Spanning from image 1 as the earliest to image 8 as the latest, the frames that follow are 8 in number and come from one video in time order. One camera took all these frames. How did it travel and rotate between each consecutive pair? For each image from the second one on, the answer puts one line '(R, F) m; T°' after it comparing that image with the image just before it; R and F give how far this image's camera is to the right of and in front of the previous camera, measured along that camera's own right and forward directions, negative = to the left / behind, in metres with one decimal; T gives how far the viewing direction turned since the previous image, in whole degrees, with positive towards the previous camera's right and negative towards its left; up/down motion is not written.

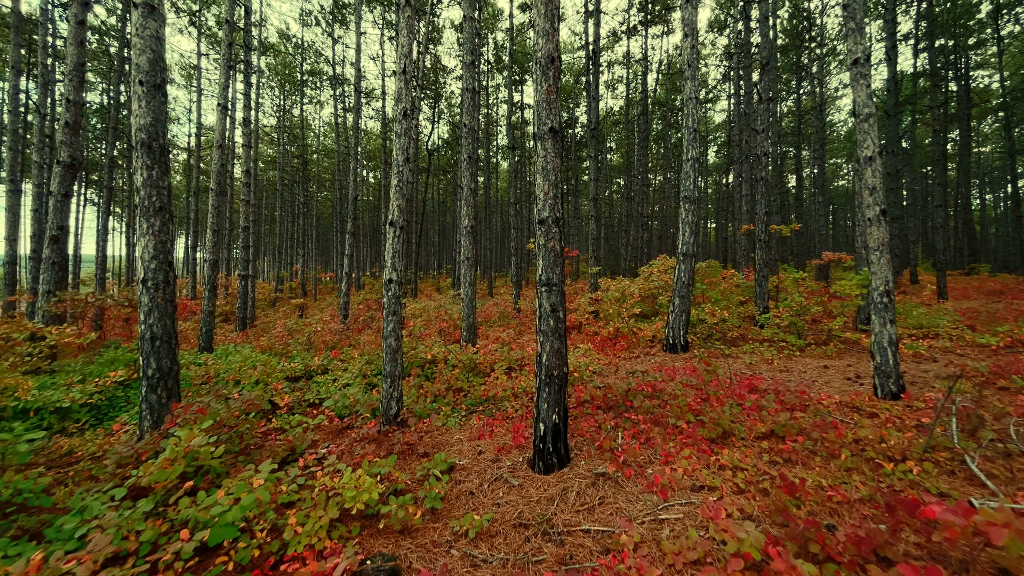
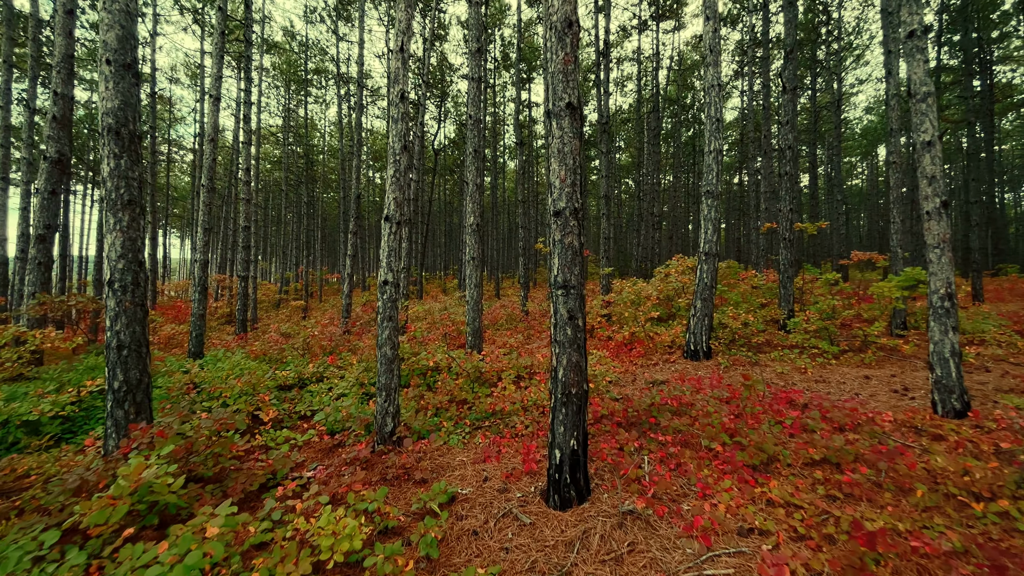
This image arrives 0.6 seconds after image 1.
(0.0, +0.6) m; -1°
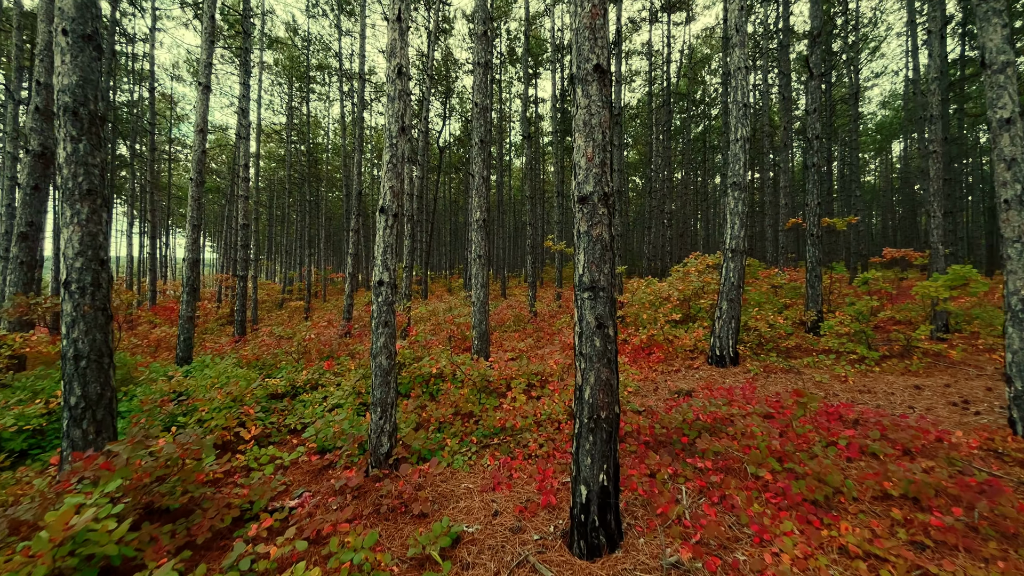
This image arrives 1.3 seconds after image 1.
(-0.1, +0.6) m; -1°
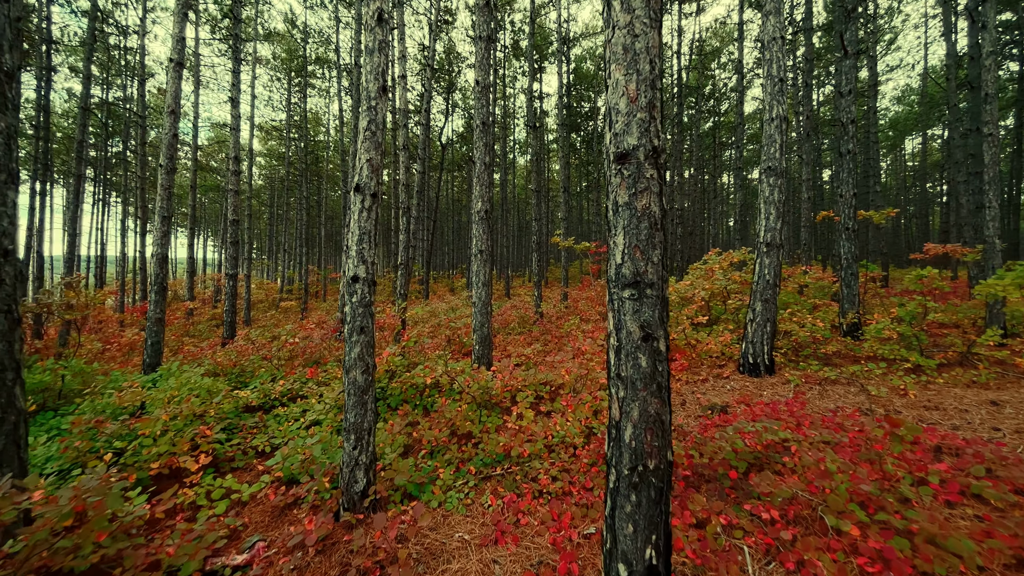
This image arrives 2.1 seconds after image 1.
(0.0, +0.9) m; 0°
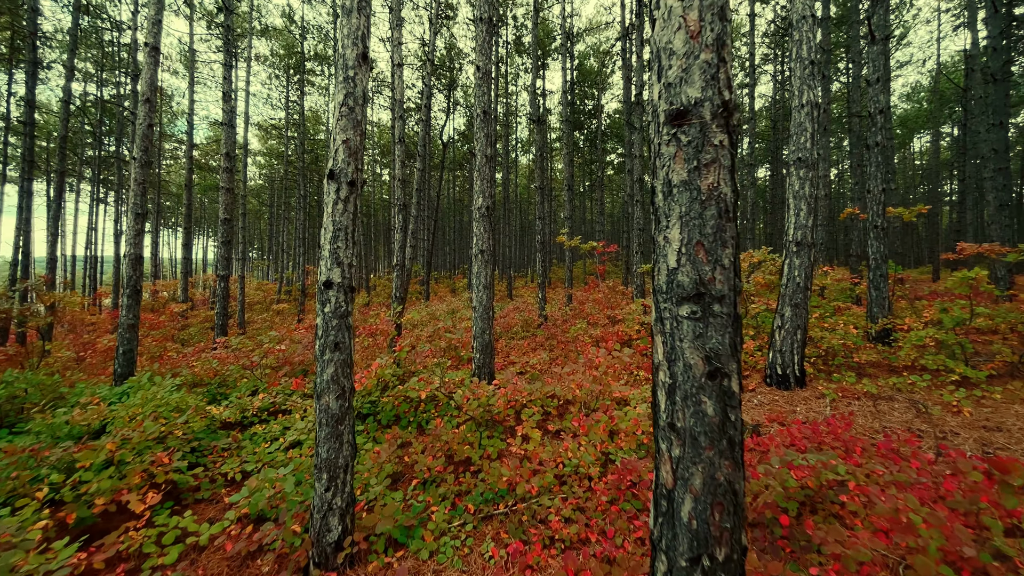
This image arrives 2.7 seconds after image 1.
(0.0, +0.6) m; 0°
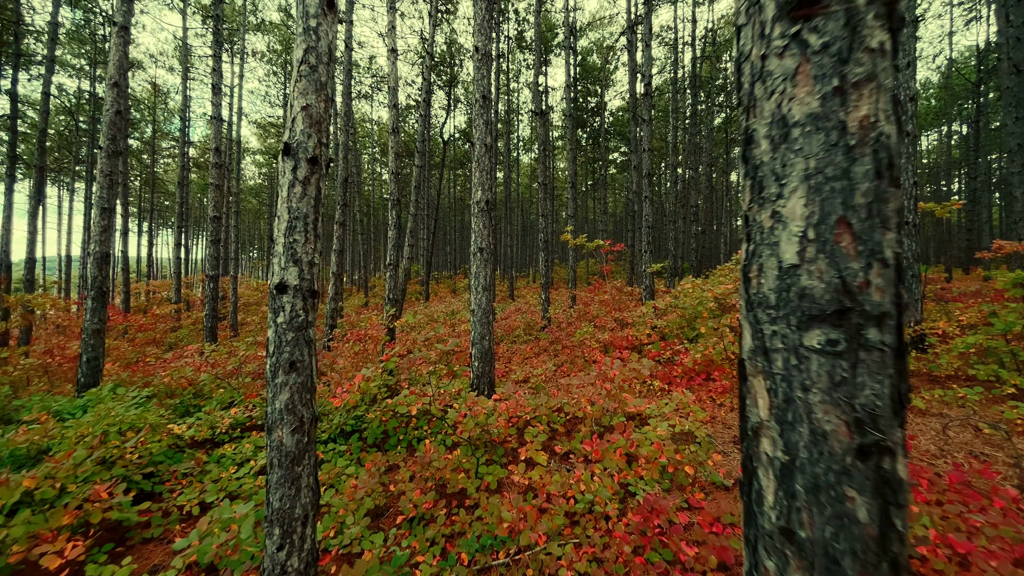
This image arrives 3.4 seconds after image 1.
(0.0, +0.6) m; 0°
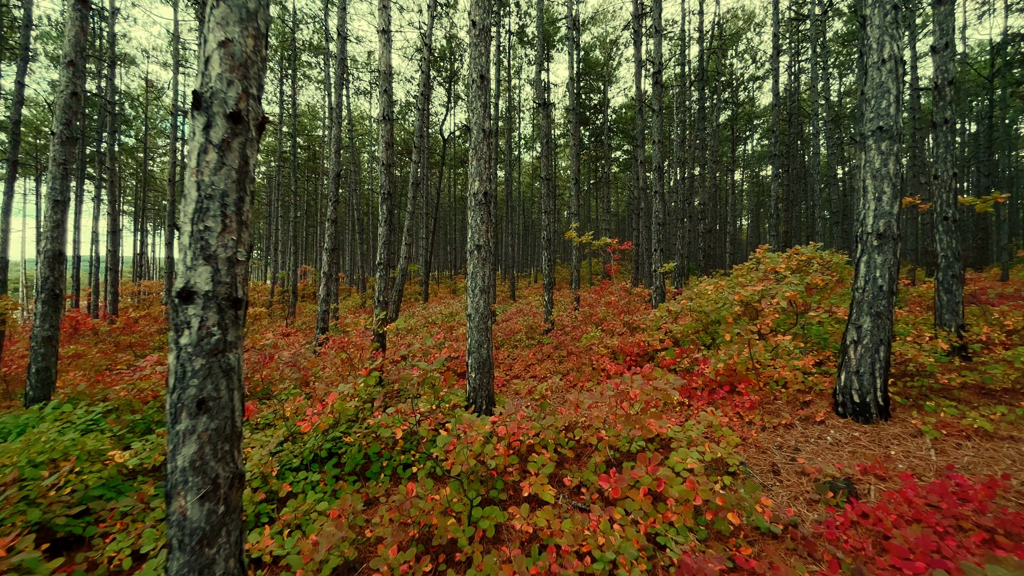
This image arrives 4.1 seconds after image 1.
(0.0, +0.7) m; 0°
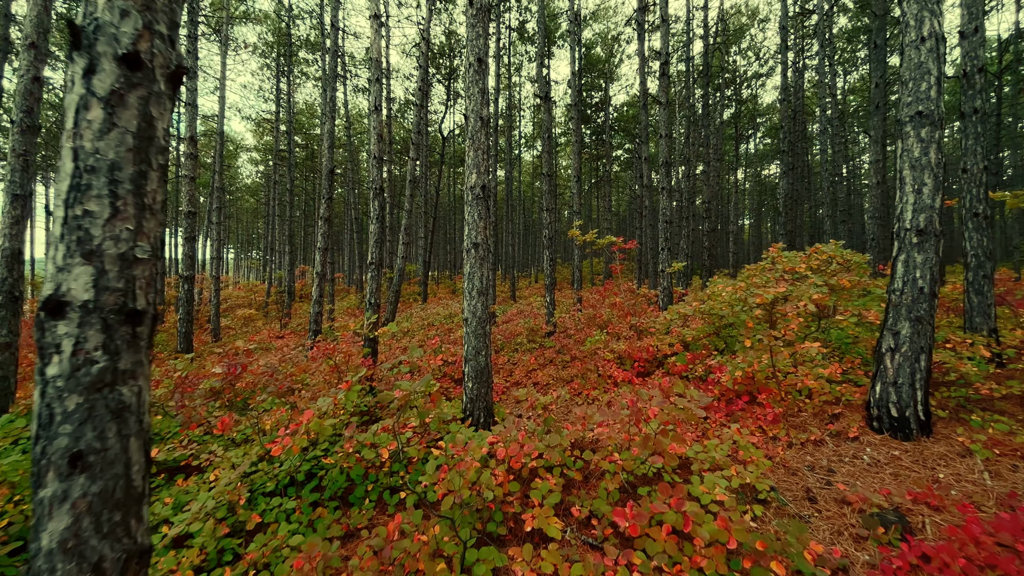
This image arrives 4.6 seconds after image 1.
(0.0, +0.5) m; 0°
